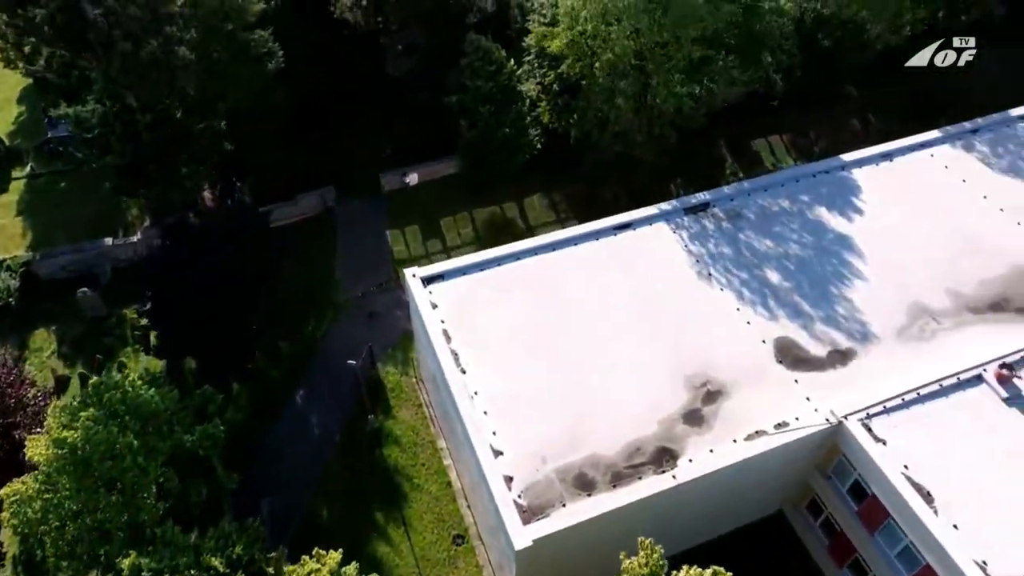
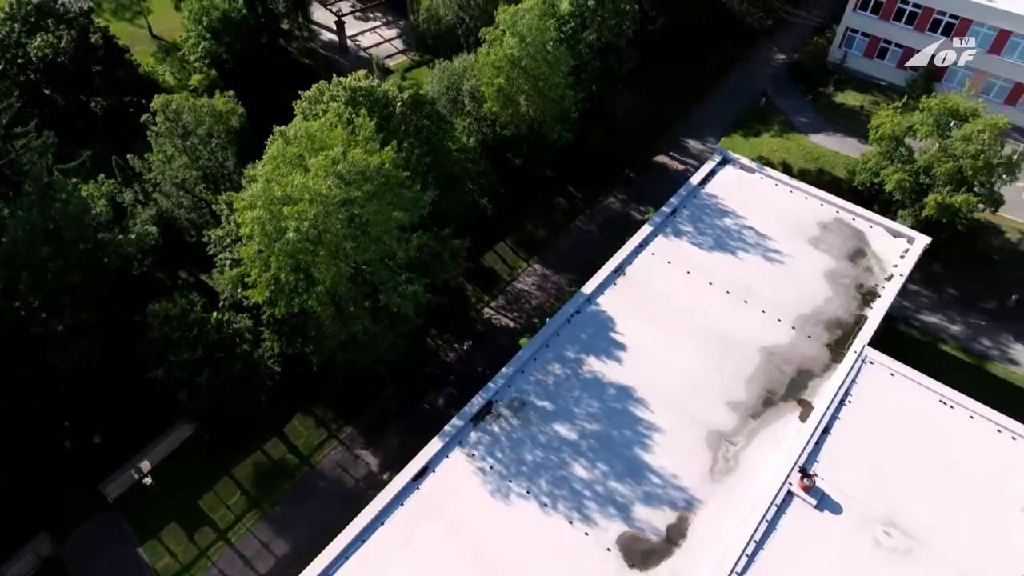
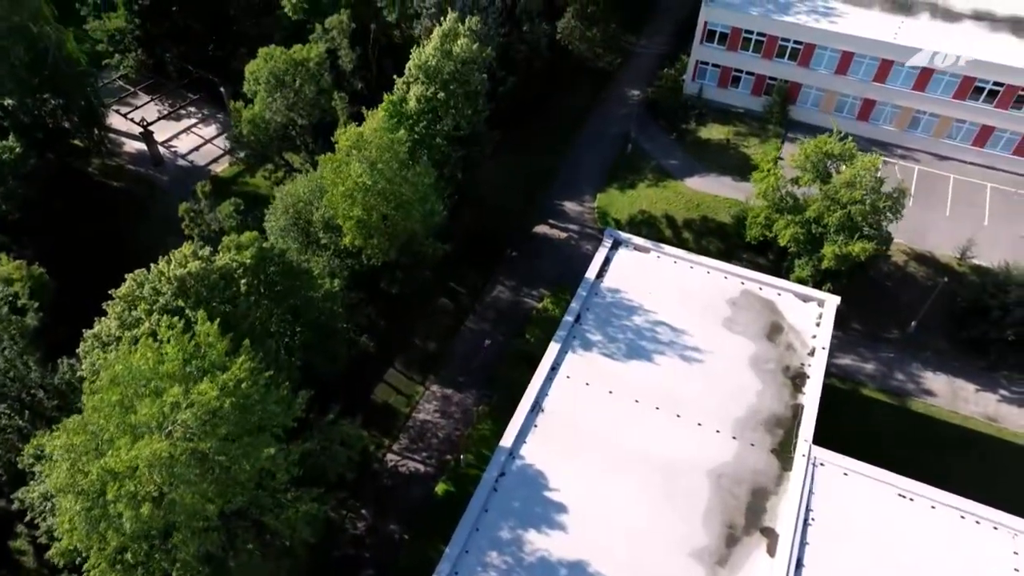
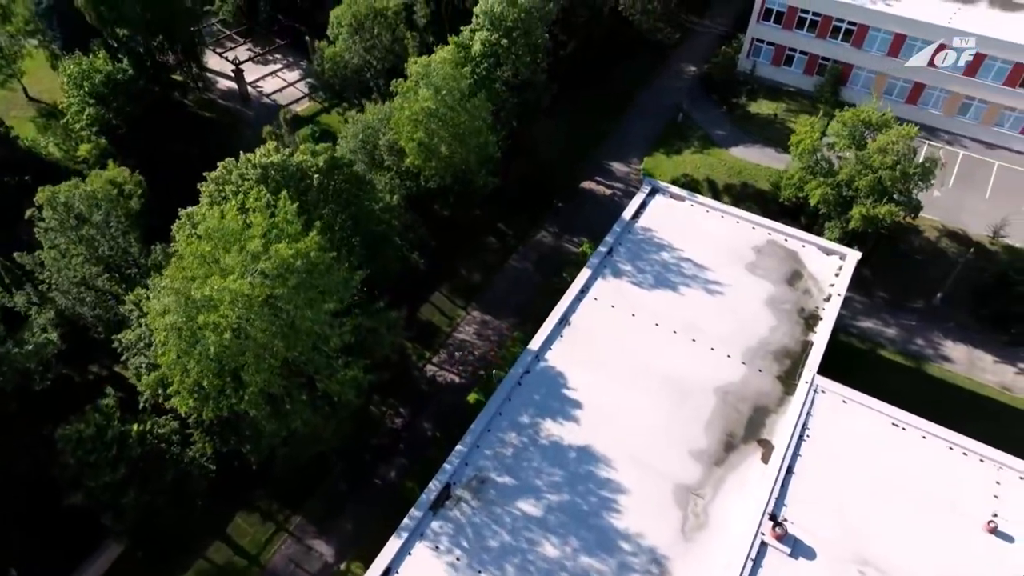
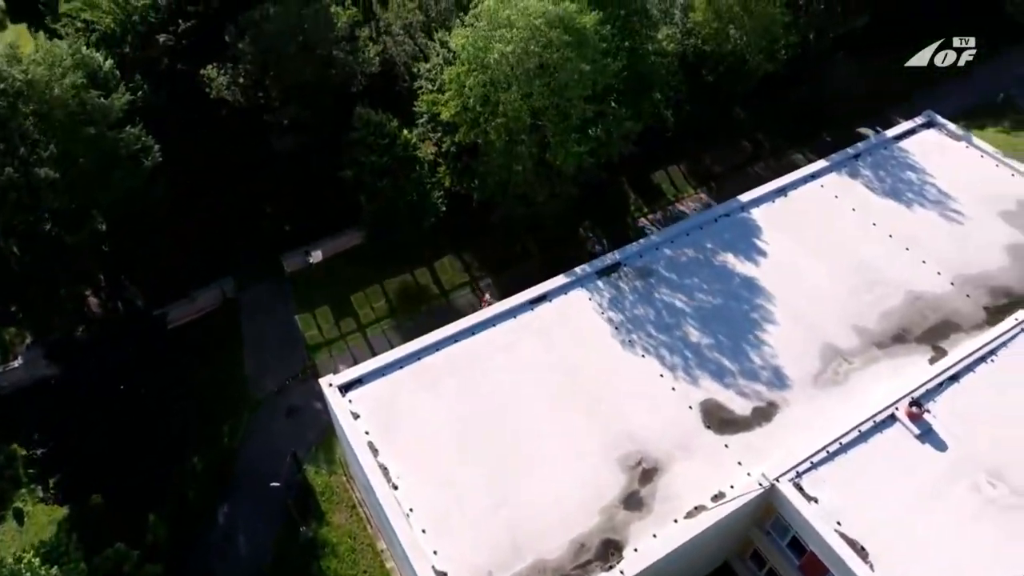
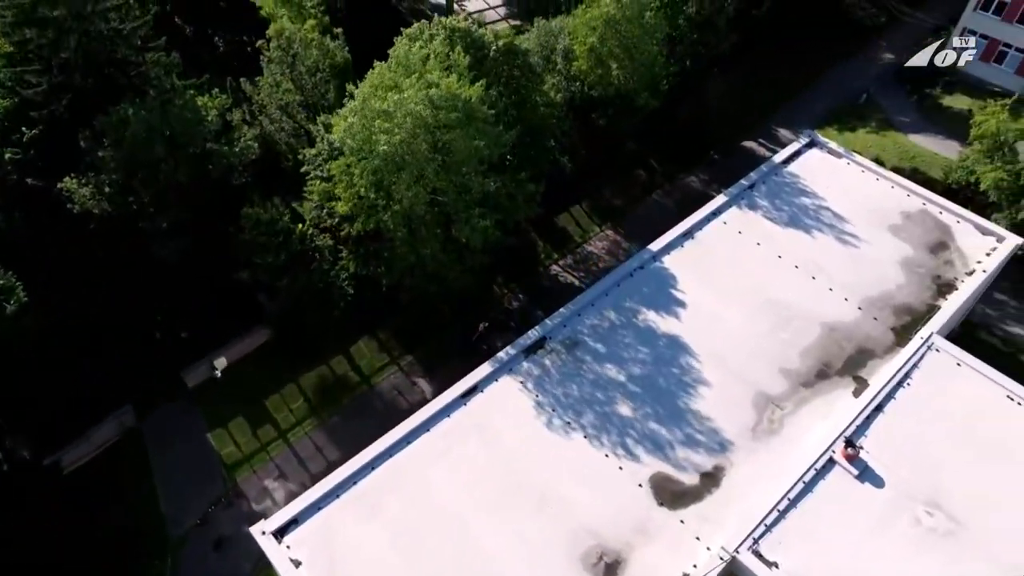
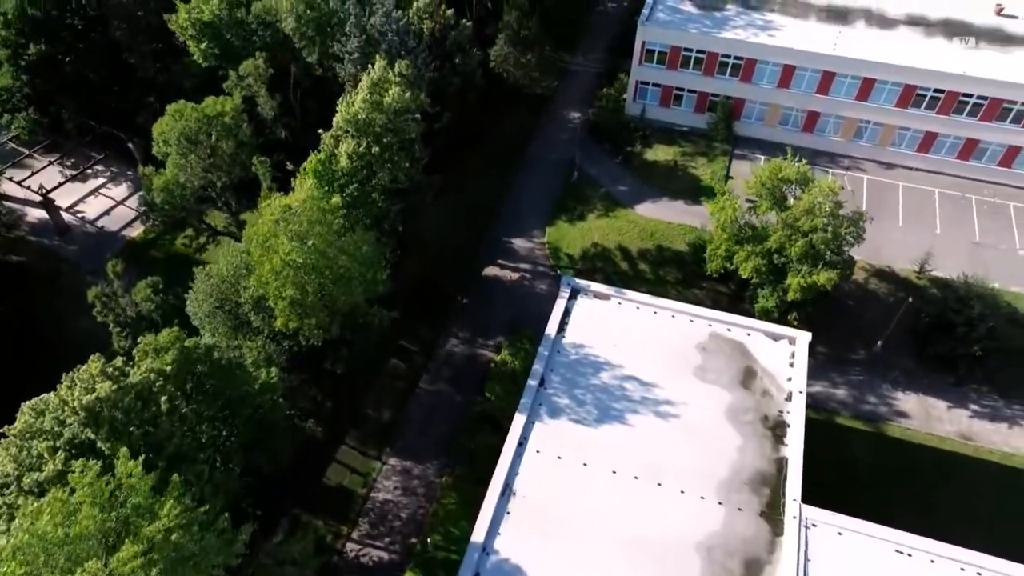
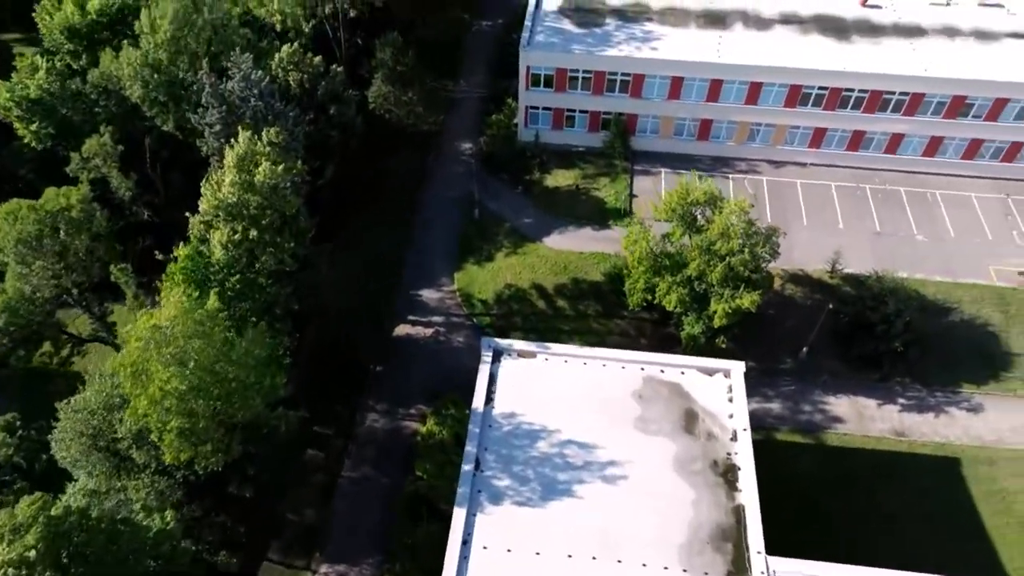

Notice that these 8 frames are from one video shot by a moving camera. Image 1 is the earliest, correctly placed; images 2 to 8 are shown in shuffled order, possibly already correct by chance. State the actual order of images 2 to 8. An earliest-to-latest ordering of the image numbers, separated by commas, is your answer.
5, 6, 2, 4, 3, 7, 8
